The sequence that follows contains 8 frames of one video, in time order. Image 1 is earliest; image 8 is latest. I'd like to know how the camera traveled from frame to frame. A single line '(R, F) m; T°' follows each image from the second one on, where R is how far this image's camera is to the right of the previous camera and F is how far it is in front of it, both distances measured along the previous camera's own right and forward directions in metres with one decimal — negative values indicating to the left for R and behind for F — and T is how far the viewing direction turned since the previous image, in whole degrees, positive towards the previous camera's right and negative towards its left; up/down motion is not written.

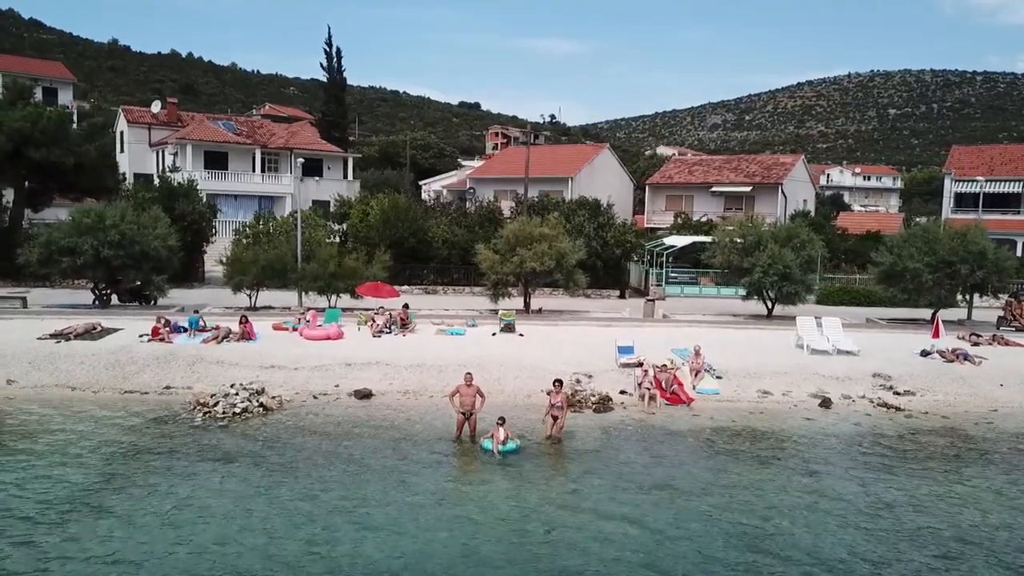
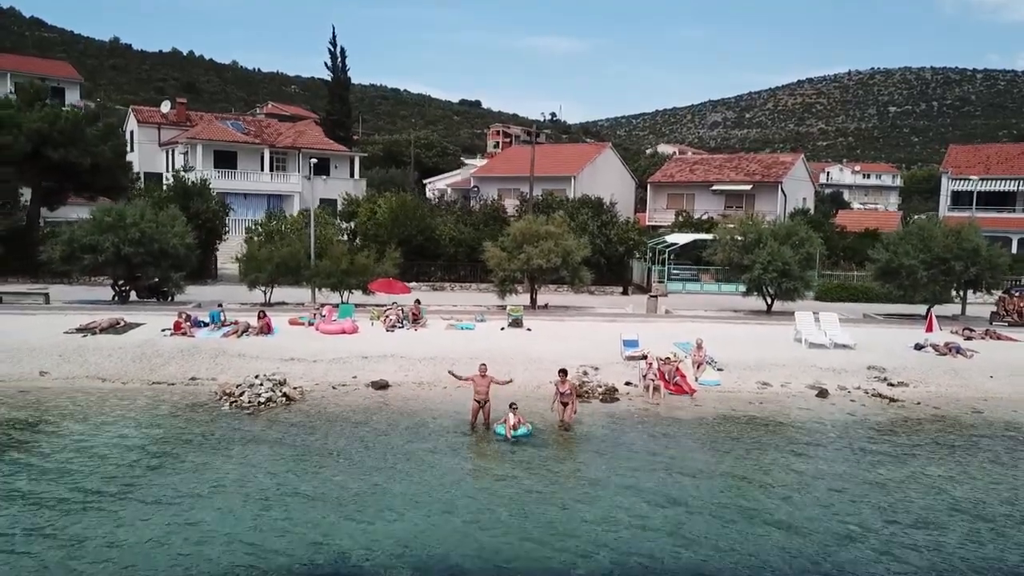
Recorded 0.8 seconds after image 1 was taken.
(-0.3, -0.9) m; 0°
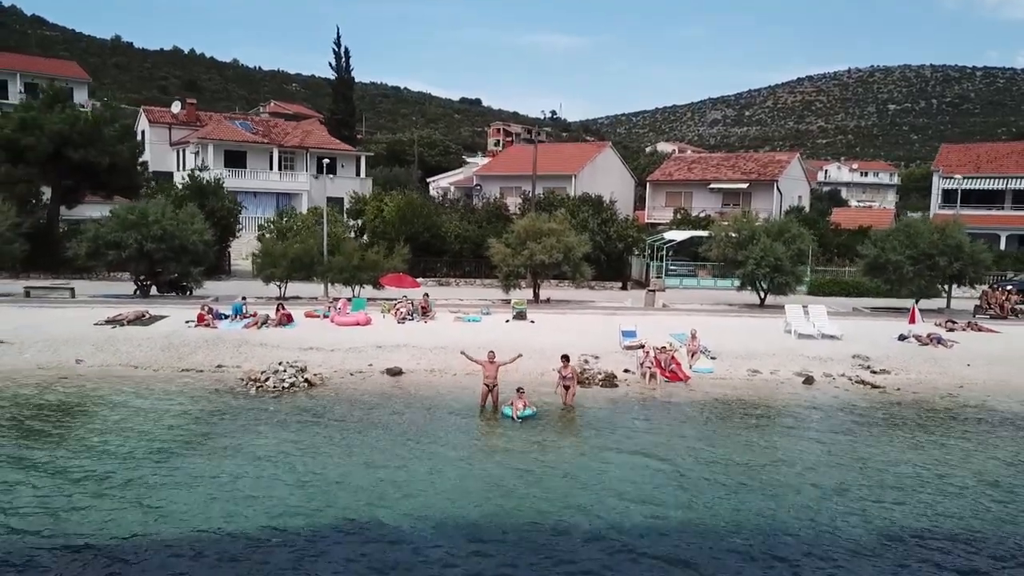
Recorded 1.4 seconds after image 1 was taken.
(-0.2, -1.4) m; 0°
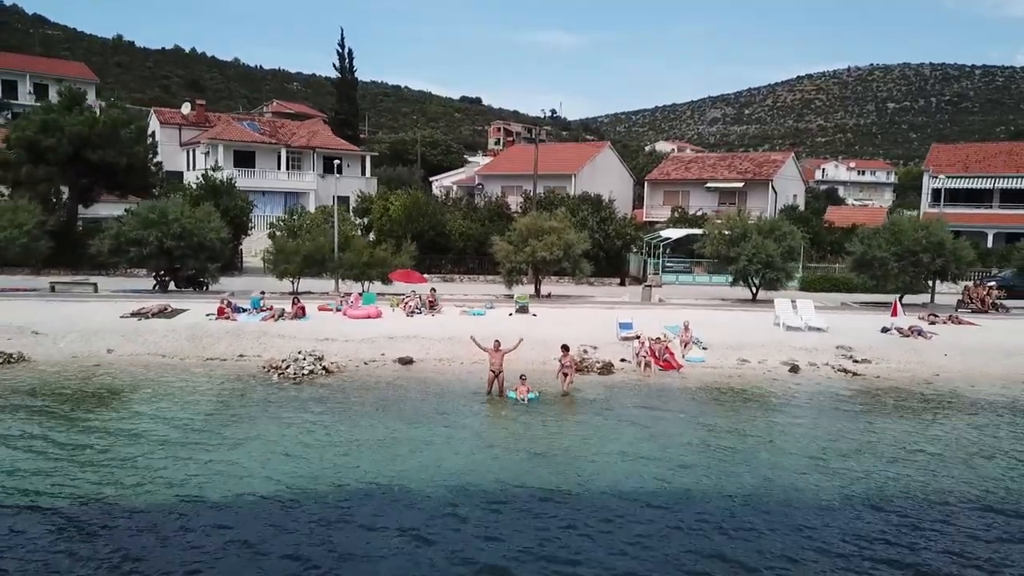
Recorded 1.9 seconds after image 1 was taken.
(-0.1, -1.5) m; 0°
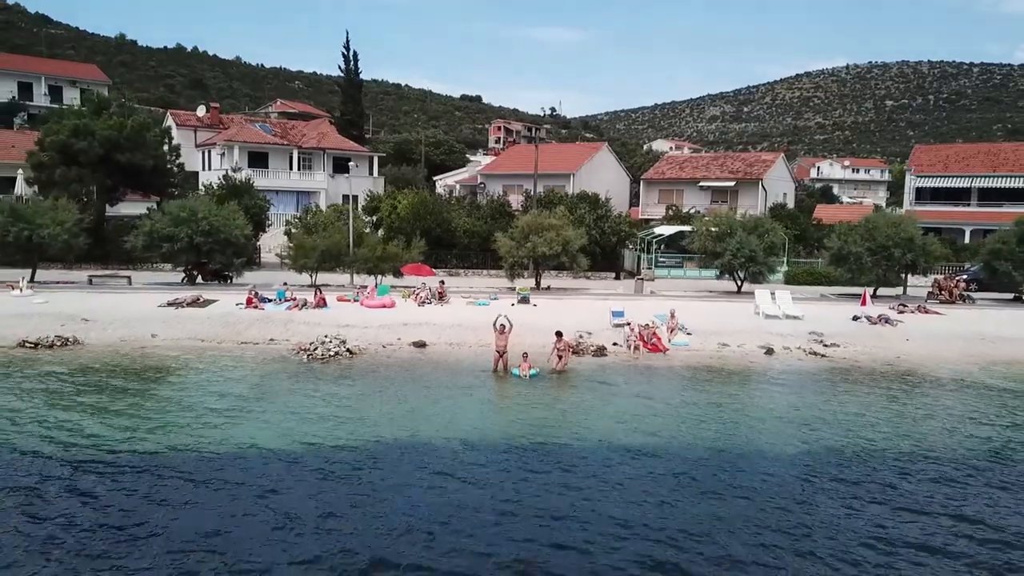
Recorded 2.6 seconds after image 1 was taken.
(-0.1, -2.7) m; 0°
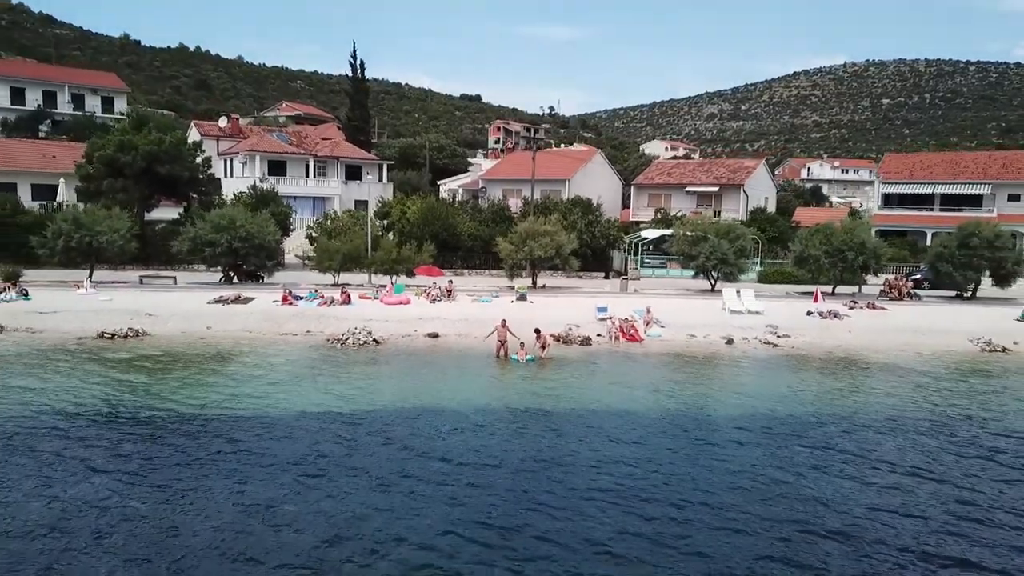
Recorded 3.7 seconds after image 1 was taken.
(0.0, -4.8) m; 0°
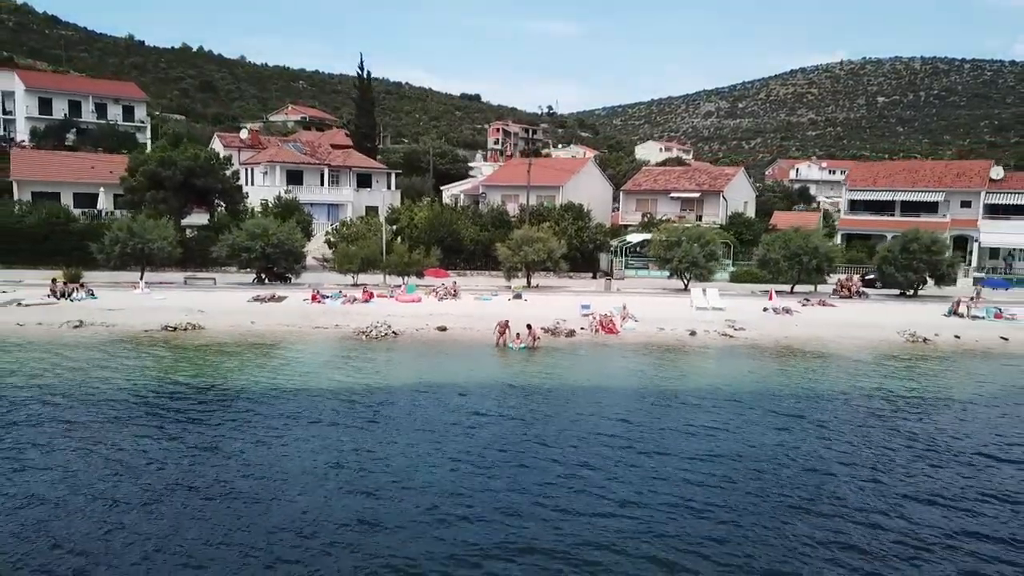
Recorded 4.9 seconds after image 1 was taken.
(+0.1, -5.8) m; 0°
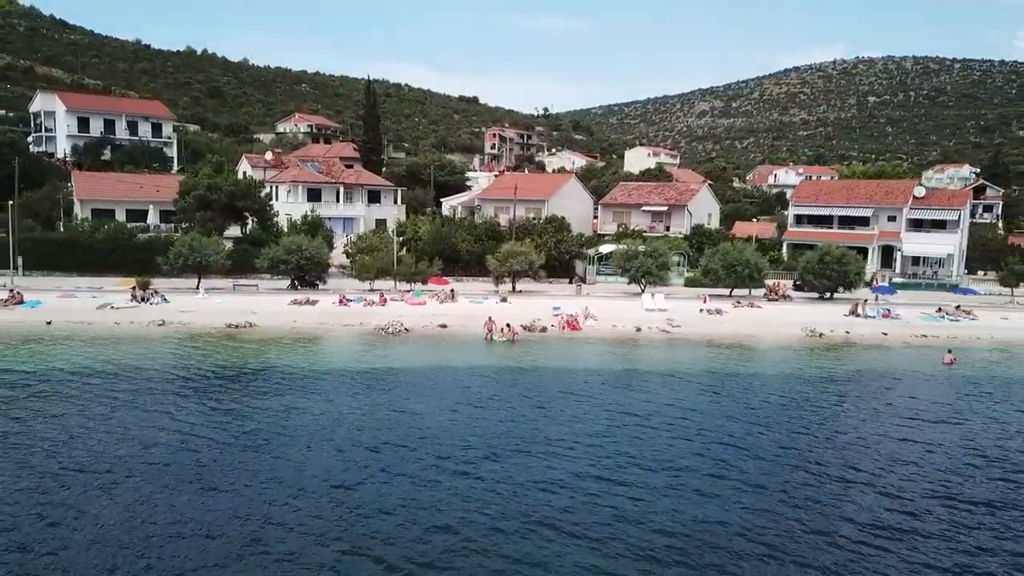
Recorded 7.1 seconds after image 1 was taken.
(+0.9, -10.4) m; 0°
